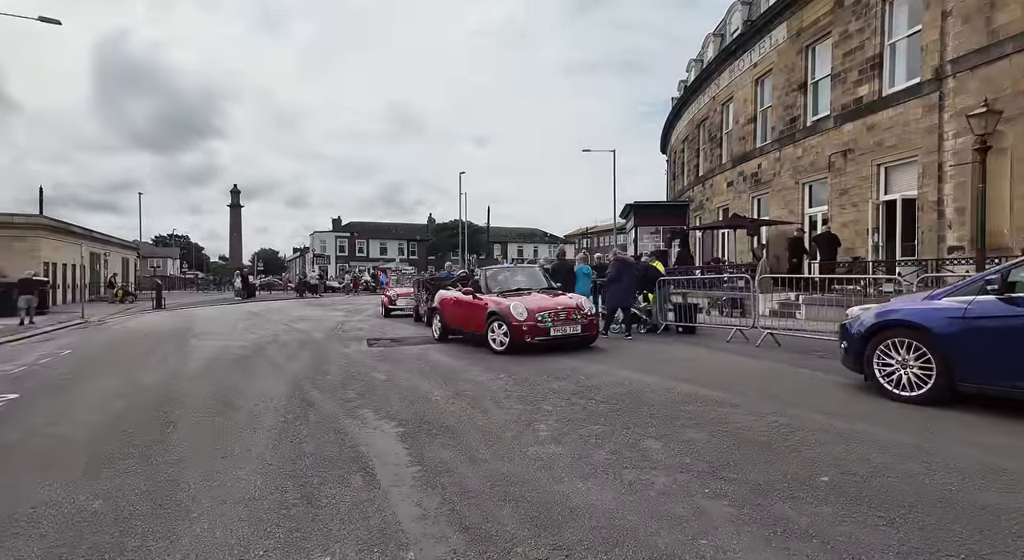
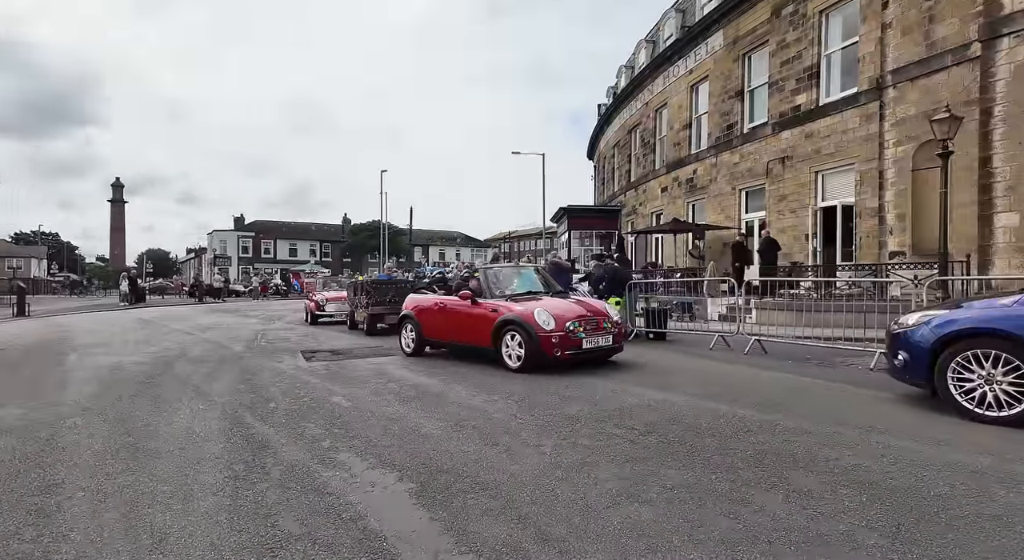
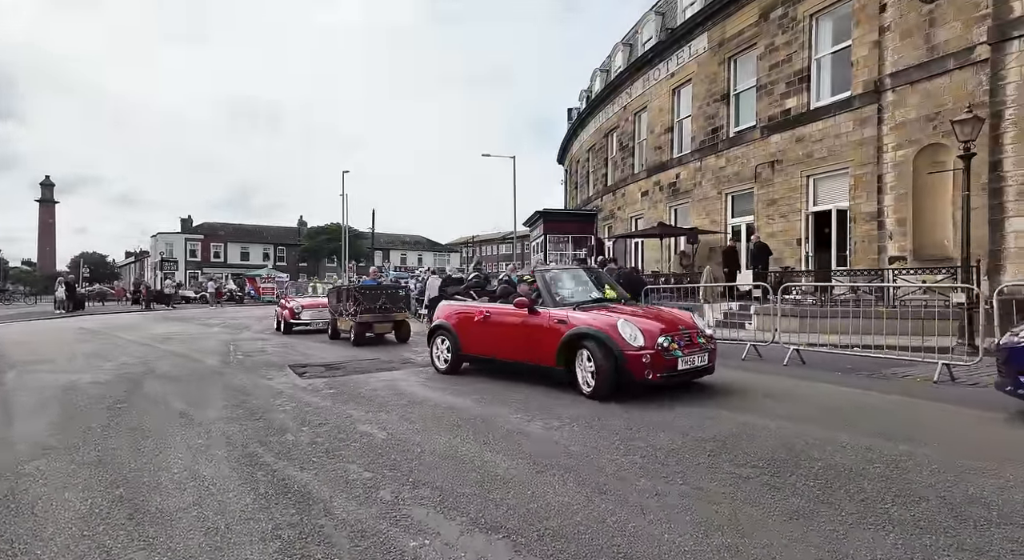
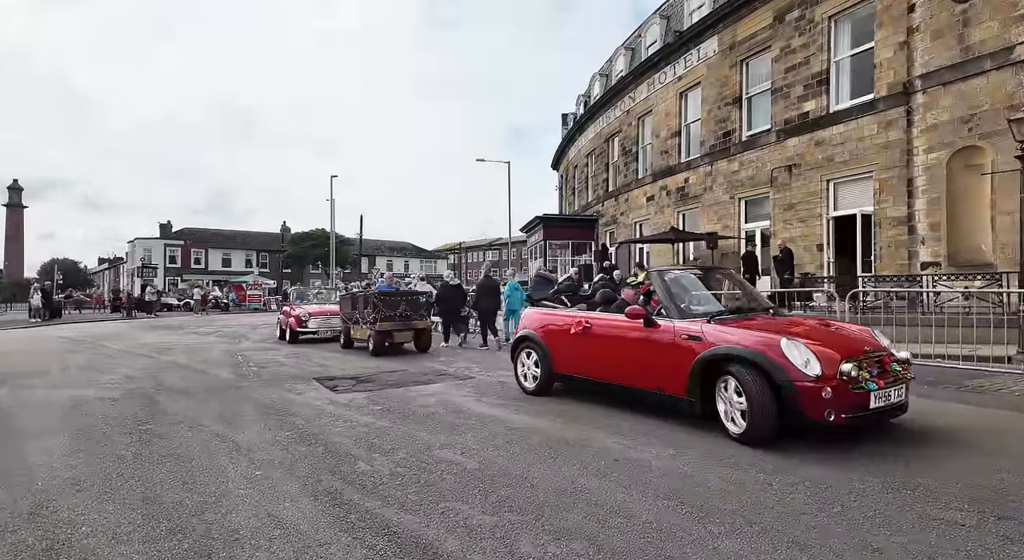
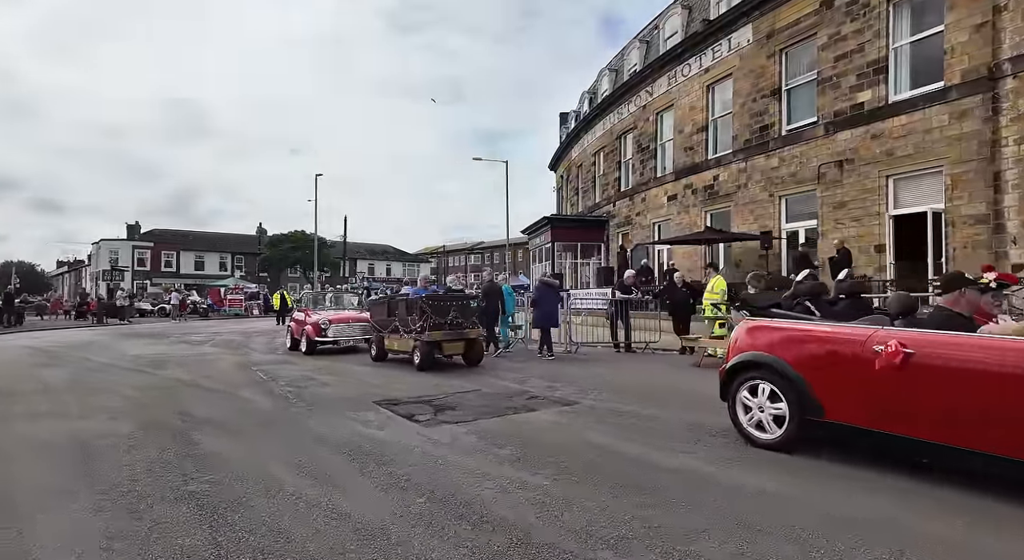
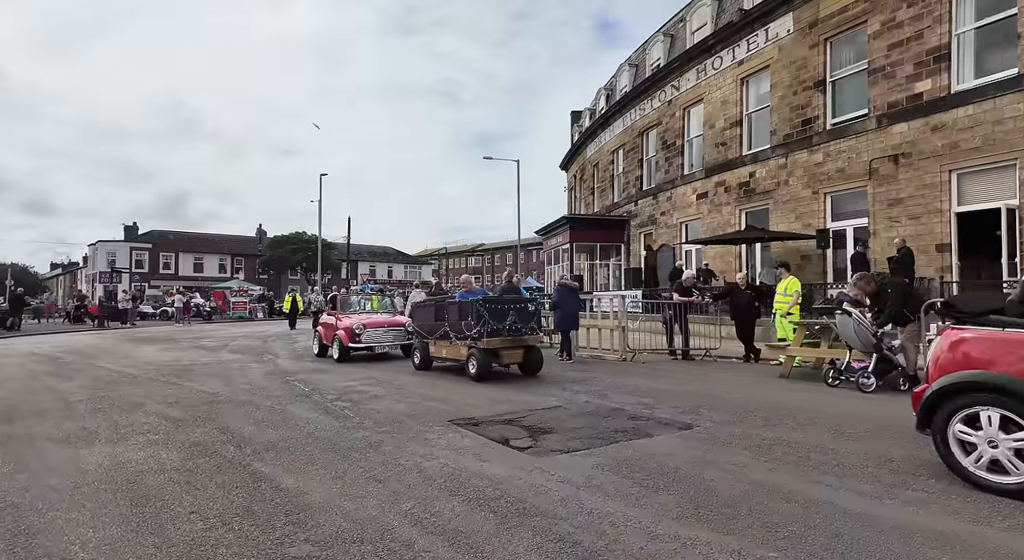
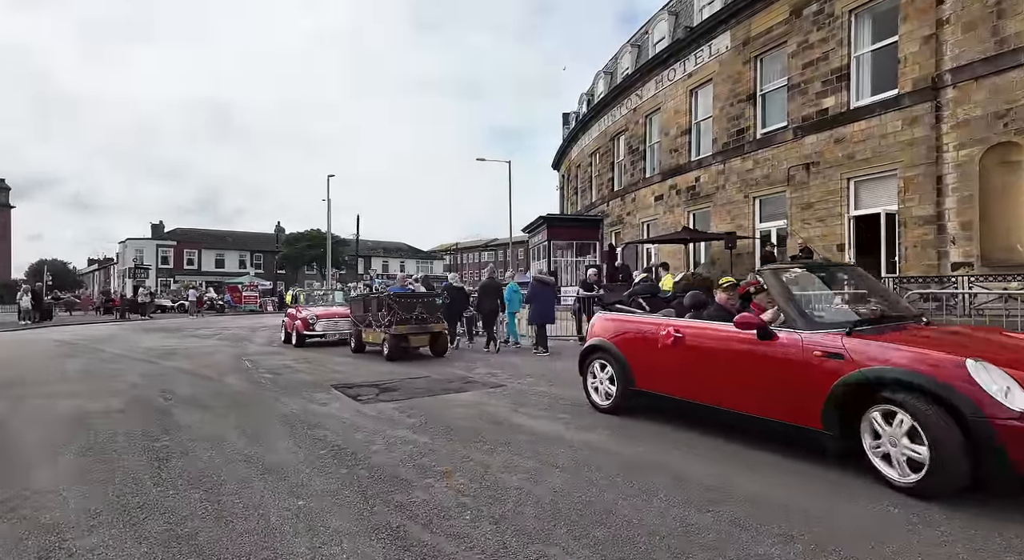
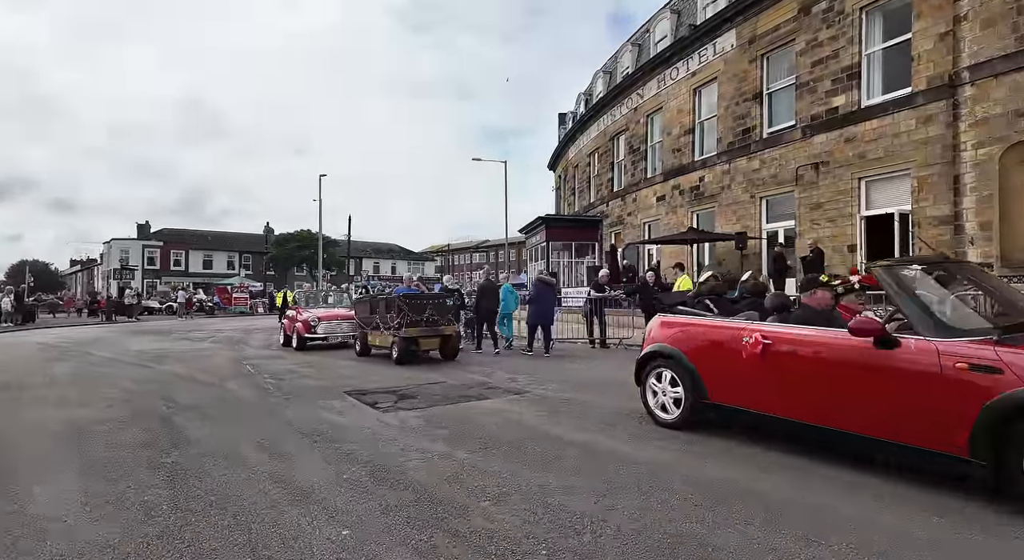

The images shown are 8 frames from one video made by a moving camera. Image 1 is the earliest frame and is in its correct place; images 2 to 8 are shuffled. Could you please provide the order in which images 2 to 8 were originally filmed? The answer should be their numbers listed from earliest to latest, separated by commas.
2, 3, 4, 7, 8, 5, 6
